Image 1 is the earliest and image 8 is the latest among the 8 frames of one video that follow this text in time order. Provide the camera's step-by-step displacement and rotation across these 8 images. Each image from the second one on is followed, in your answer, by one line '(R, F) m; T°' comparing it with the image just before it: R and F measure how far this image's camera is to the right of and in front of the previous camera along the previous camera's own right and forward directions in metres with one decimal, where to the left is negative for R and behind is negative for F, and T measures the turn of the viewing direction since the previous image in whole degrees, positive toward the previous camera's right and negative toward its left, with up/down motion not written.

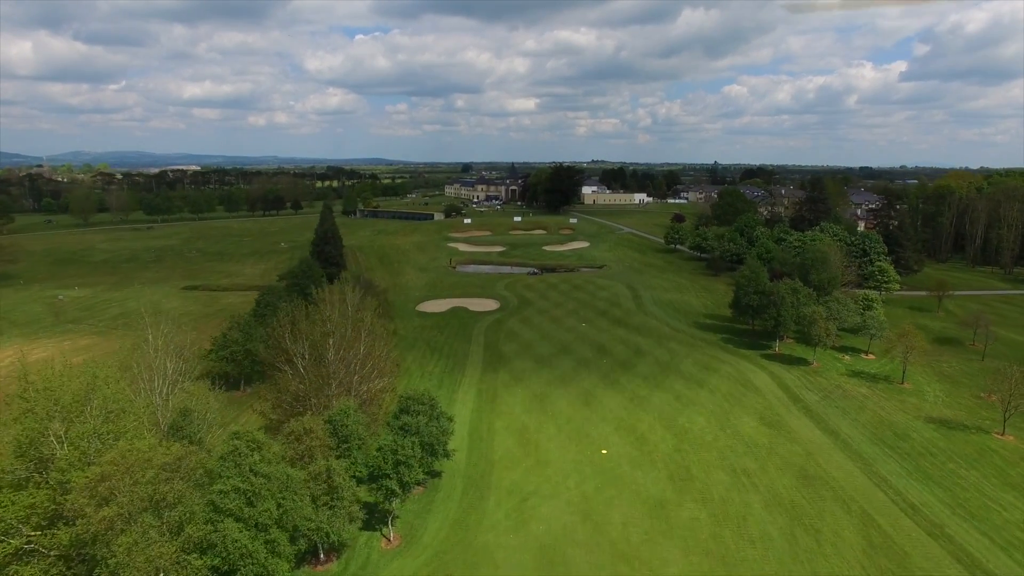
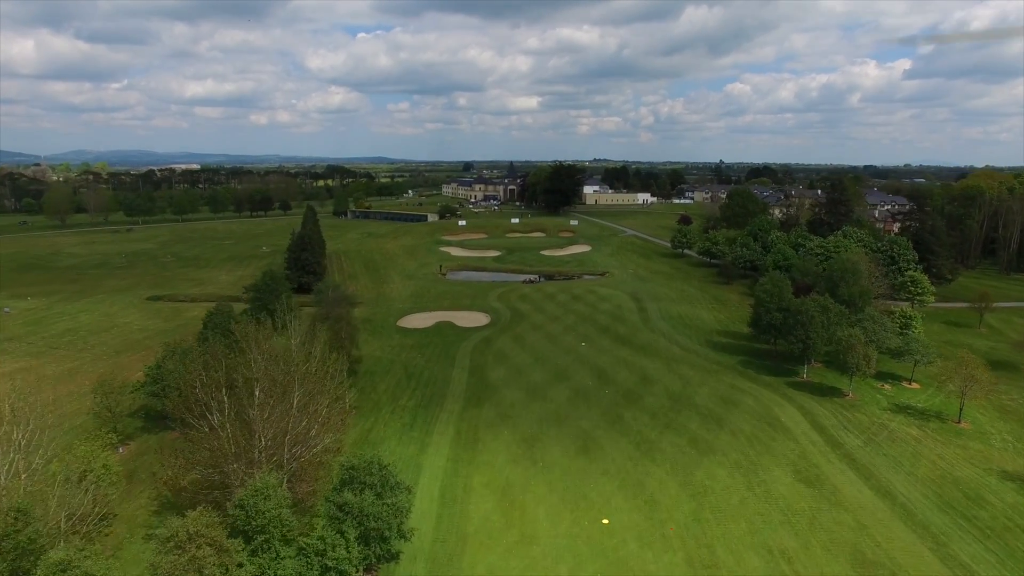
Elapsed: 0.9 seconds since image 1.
(+0.8, +5.7) m; 0°
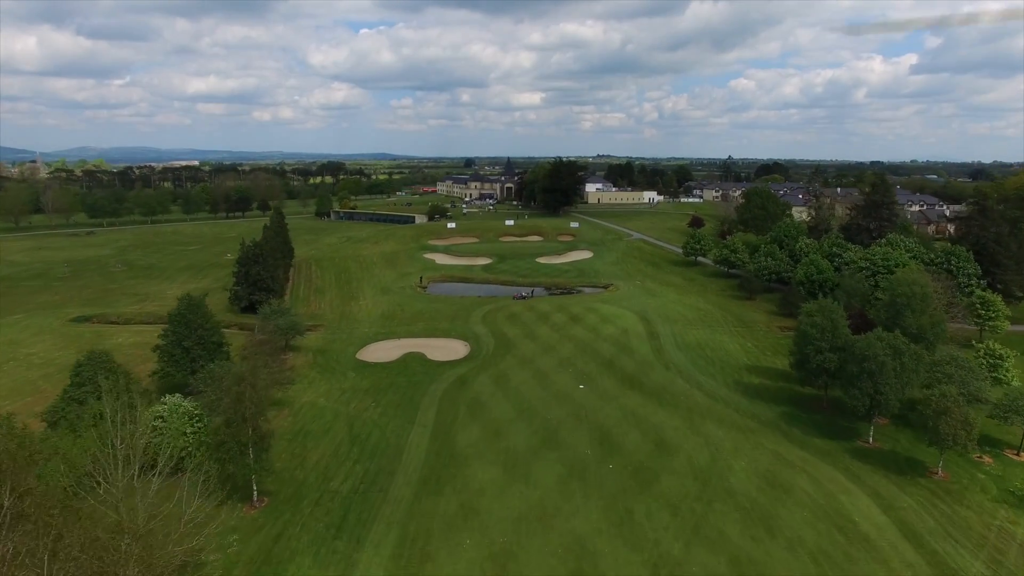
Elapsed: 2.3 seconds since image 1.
(+1.3, +9.2) m; 0°
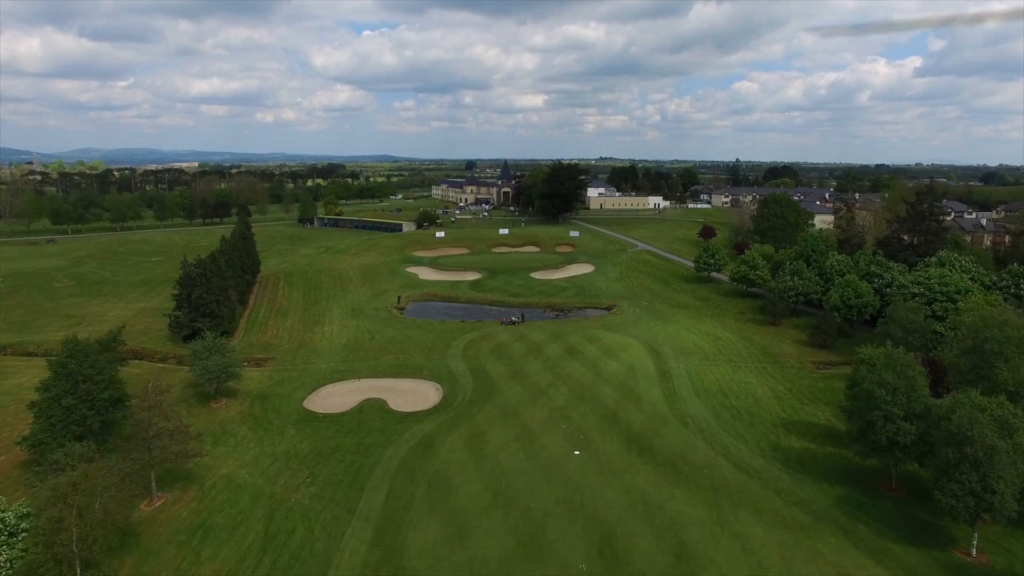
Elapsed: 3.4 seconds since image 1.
(+1.1, +7.7) m; 0°
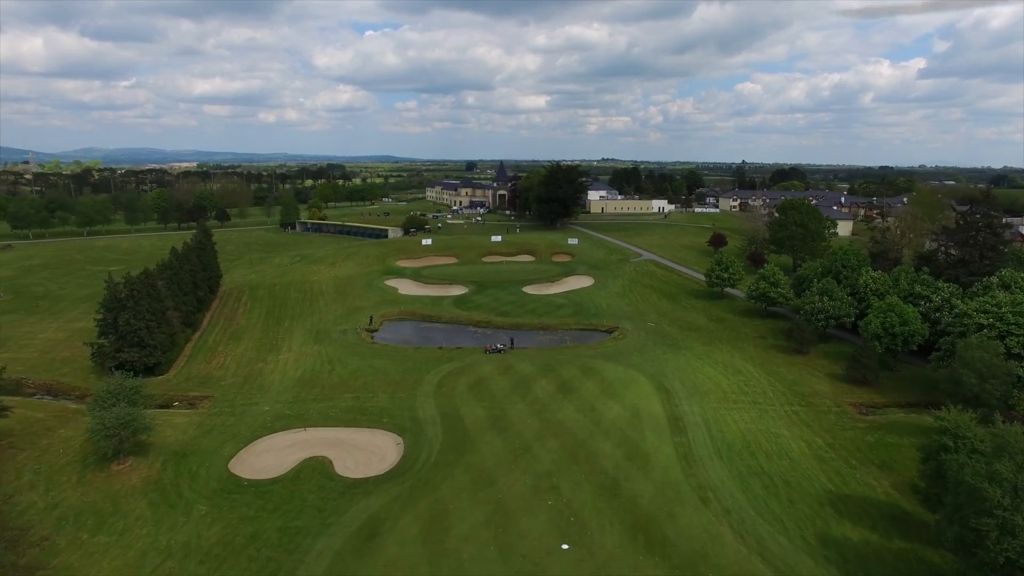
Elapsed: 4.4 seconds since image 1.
(+1.1, +6.9) m; 0°
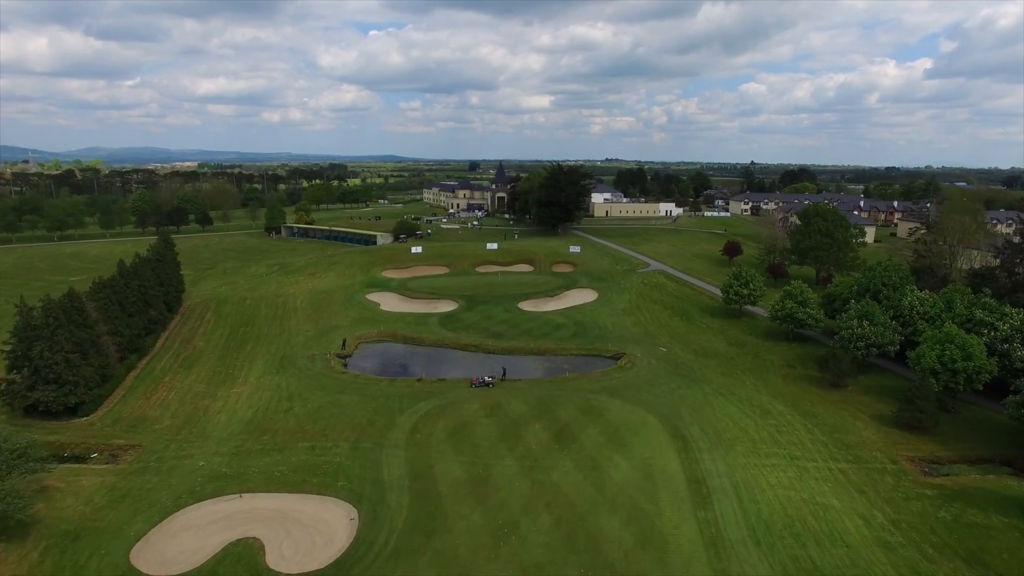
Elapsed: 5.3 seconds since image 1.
(+0.8, +6.1) m; 0°
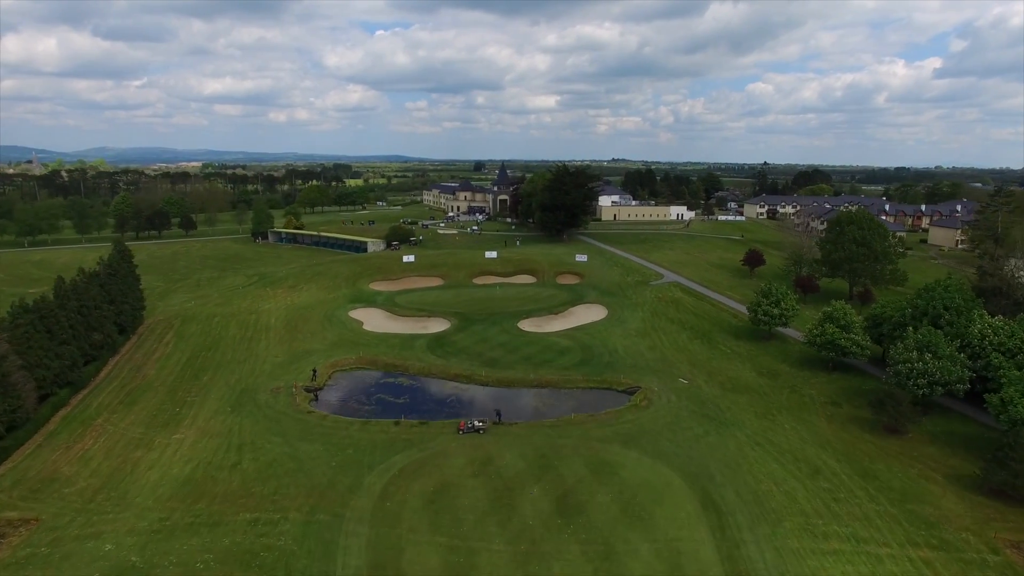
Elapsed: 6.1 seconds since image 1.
(+0.5, +6.1) m; -1°
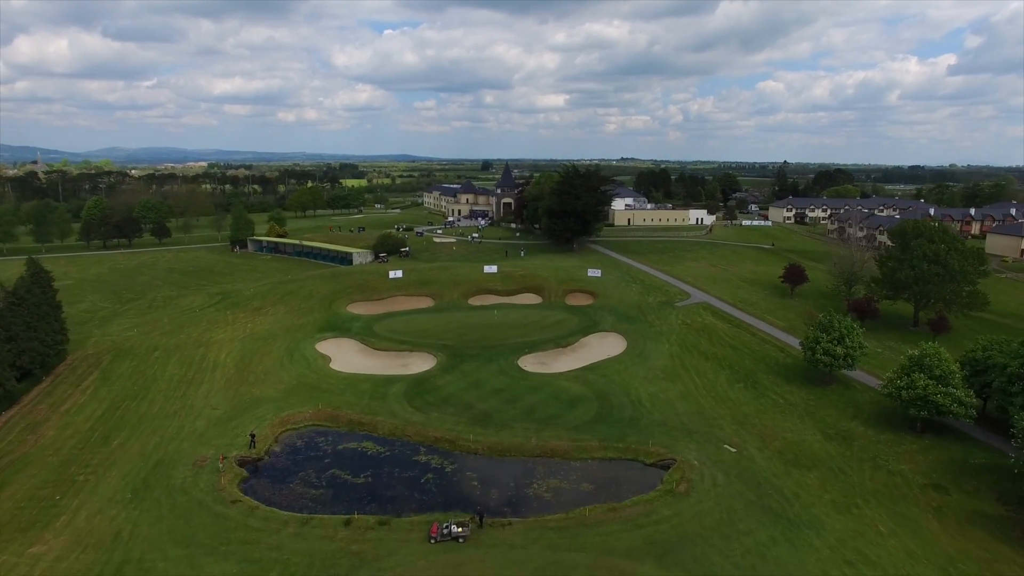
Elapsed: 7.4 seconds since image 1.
(+0.6, +8.9) m; -1°
